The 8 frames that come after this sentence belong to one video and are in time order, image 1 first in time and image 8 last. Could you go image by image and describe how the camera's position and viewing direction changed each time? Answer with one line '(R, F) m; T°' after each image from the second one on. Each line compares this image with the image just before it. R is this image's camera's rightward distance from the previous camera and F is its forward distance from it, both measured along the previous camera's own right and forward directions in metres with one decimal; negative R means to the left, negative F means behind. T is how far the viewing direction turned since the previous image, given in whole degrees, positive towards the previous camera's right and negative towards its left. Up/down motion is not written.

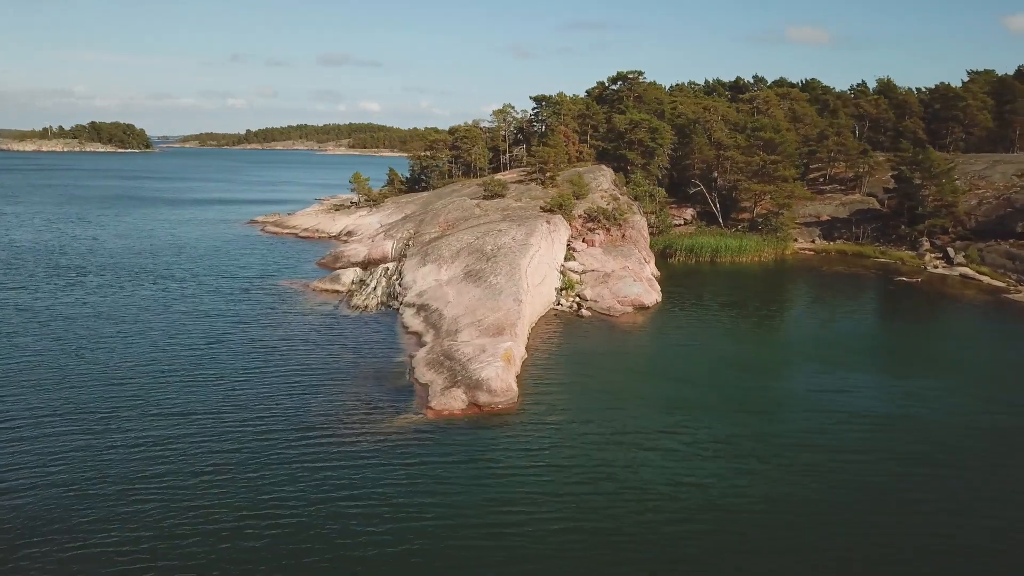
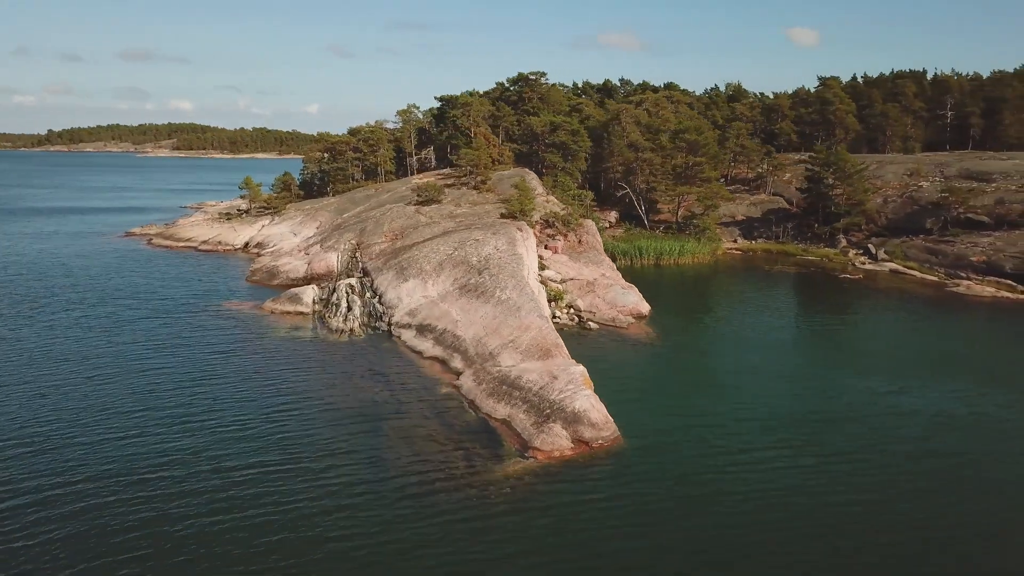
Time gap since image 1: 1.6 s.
(-7.1, +3.3) m; +11°
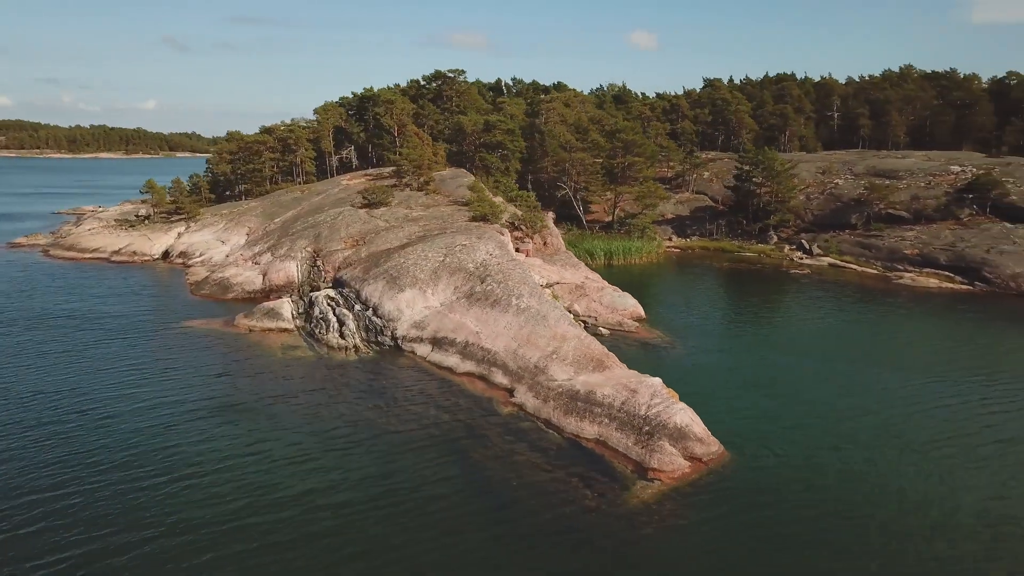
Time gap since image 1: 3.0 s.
(-6.1, +2.1) m; +10°
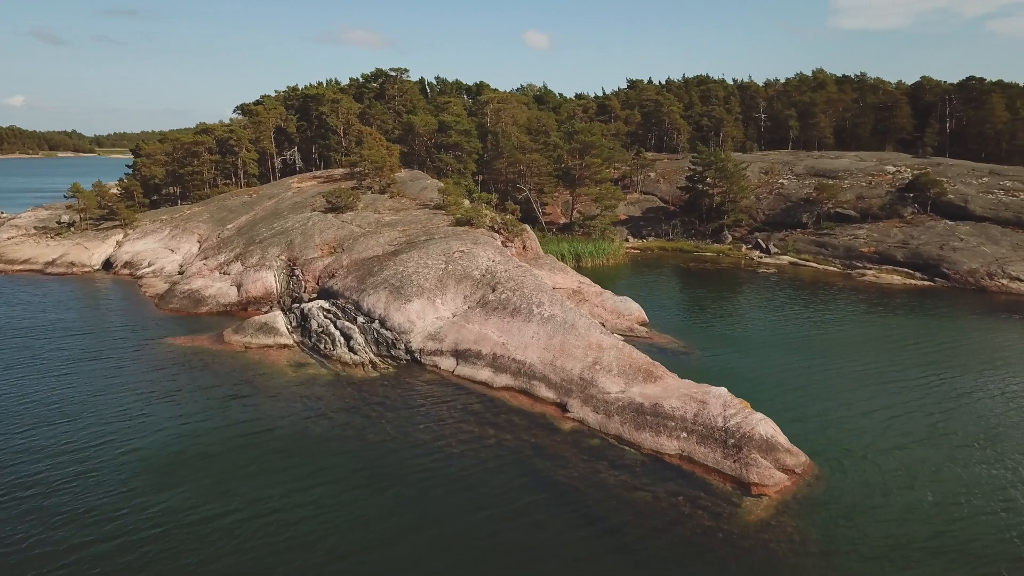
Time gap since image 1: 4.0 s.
(-4.6, +1.4) m; +7°
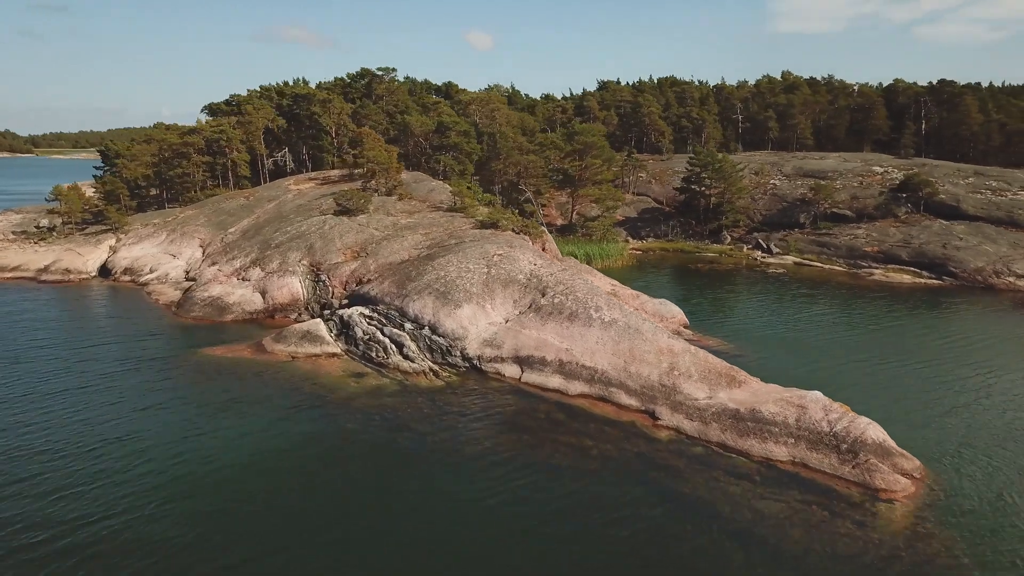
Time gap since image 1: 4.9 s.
(-4.2, +0.8) m; +3°
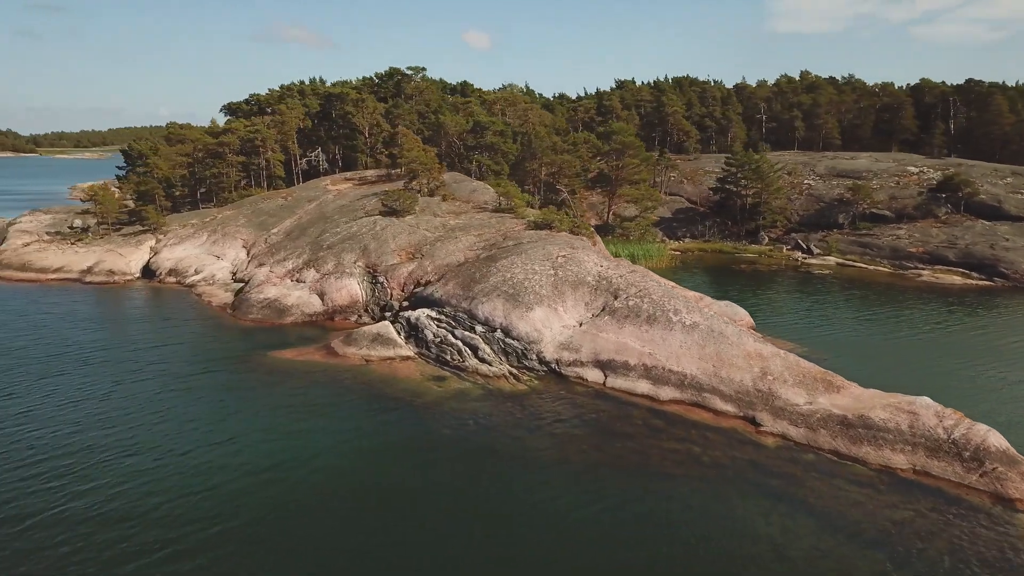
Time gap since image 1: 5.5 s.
(-2.9, +0.5) m; 0°
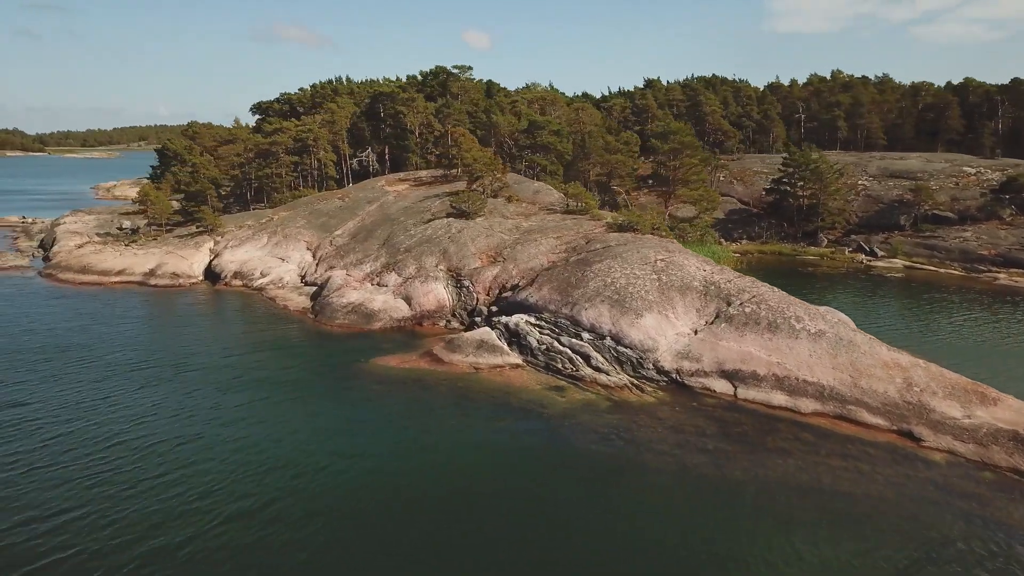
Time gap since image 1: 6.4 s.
(-4.1, +1.0) m; 0°
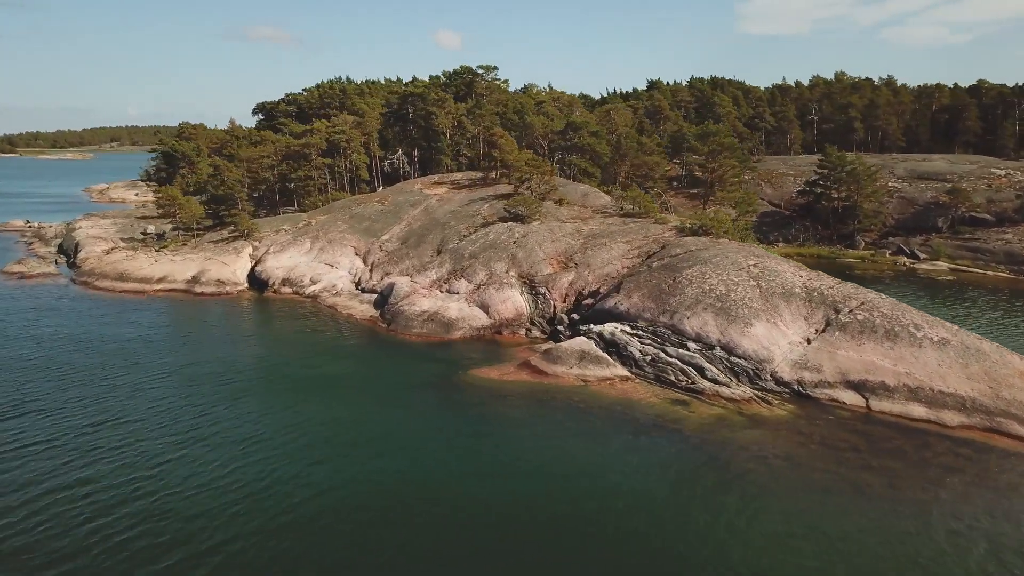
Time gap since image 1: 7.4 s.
(-4.8, +1.3) m; +2°
